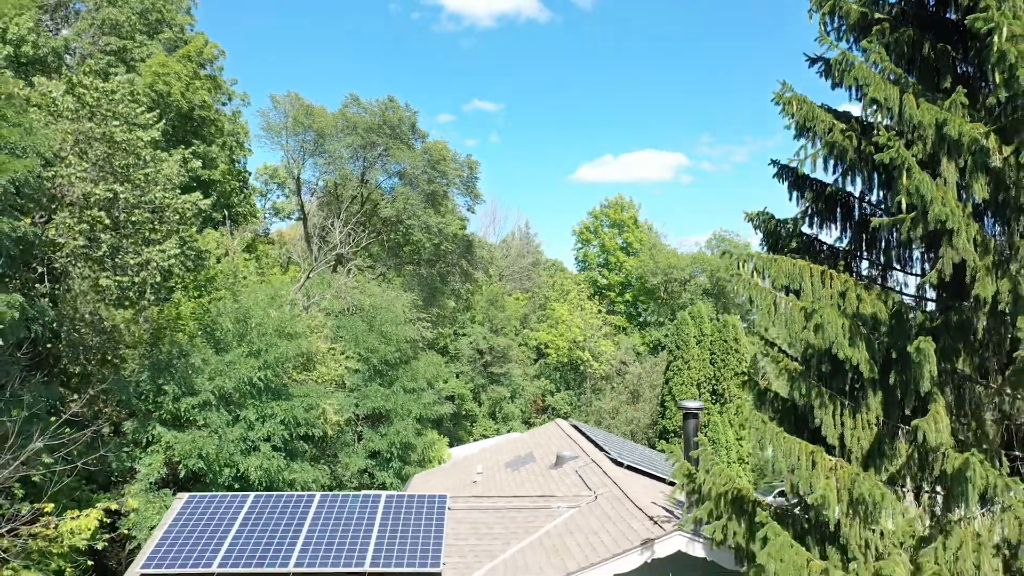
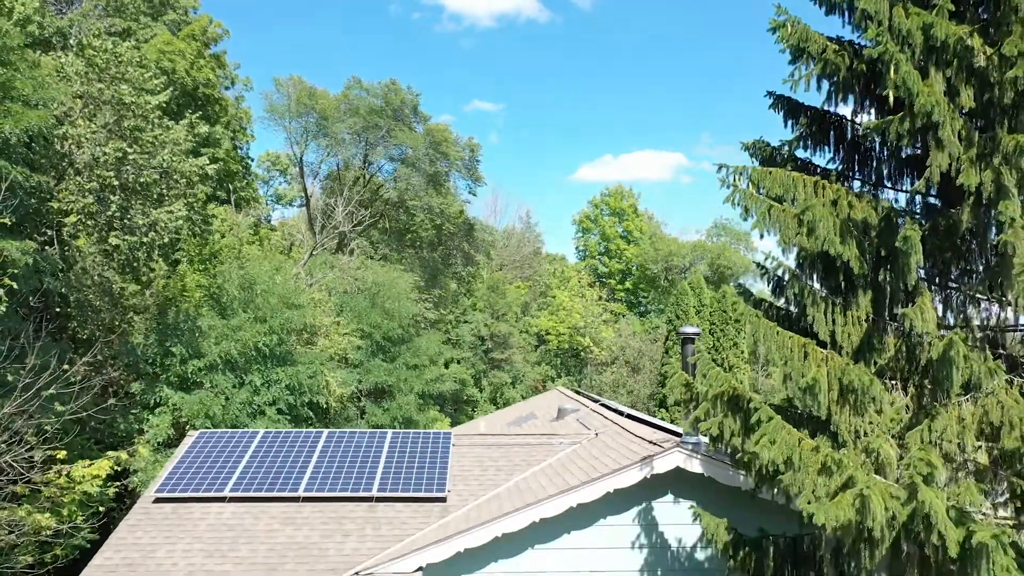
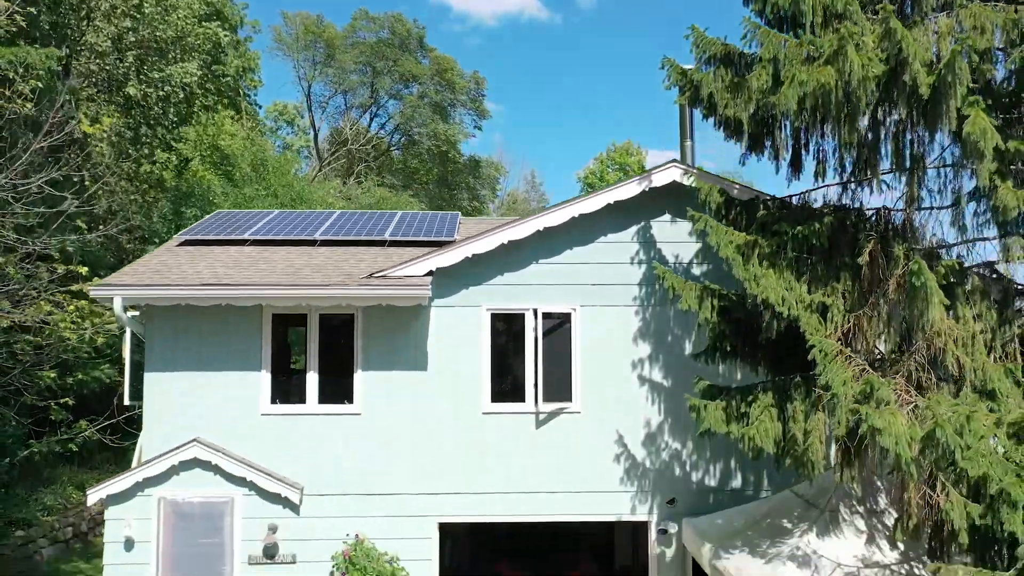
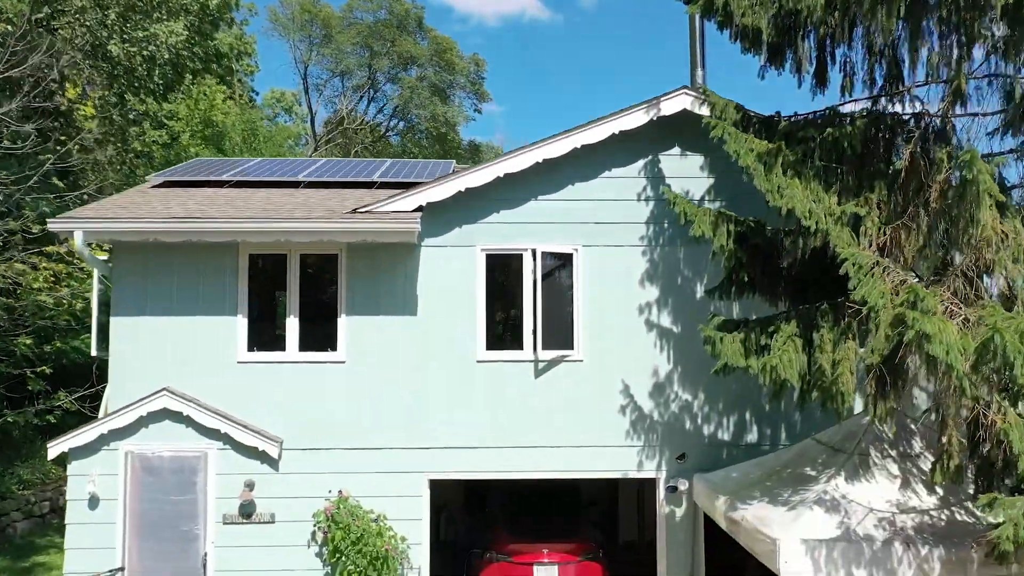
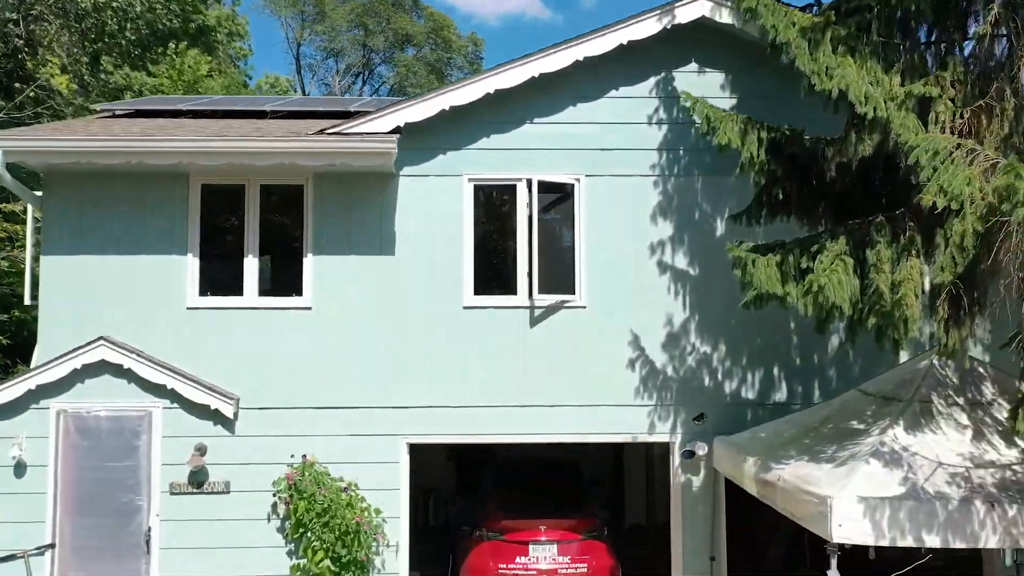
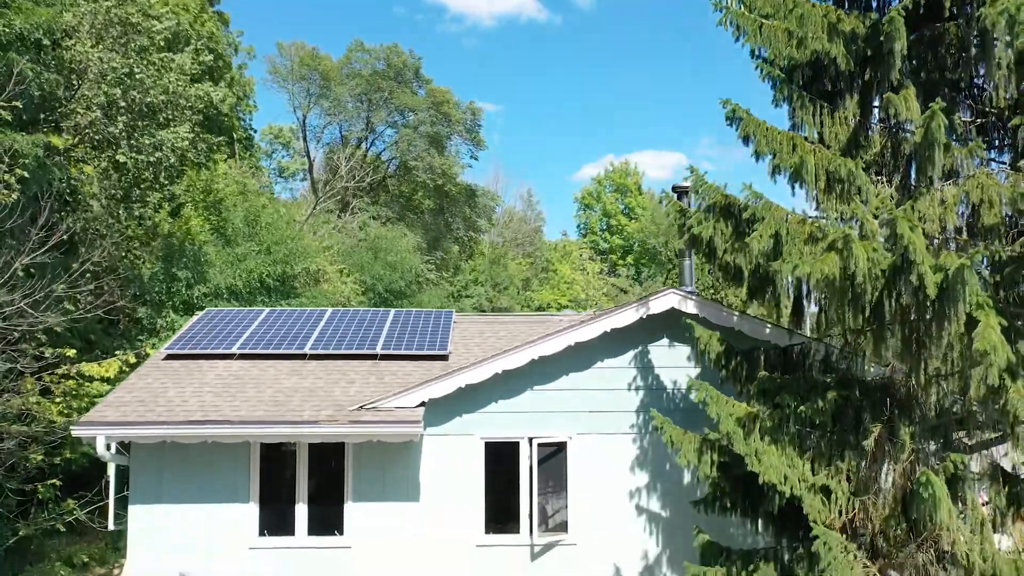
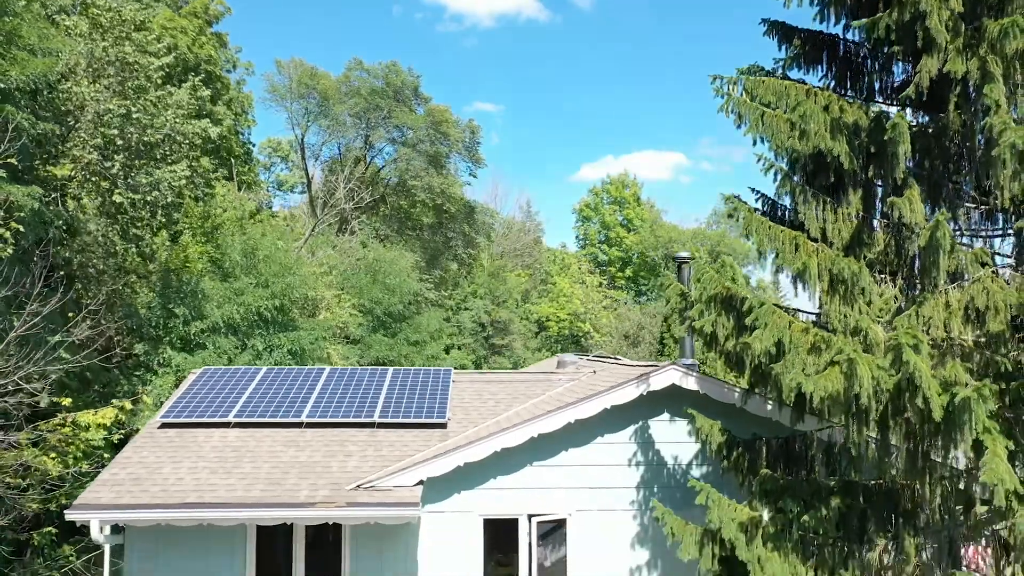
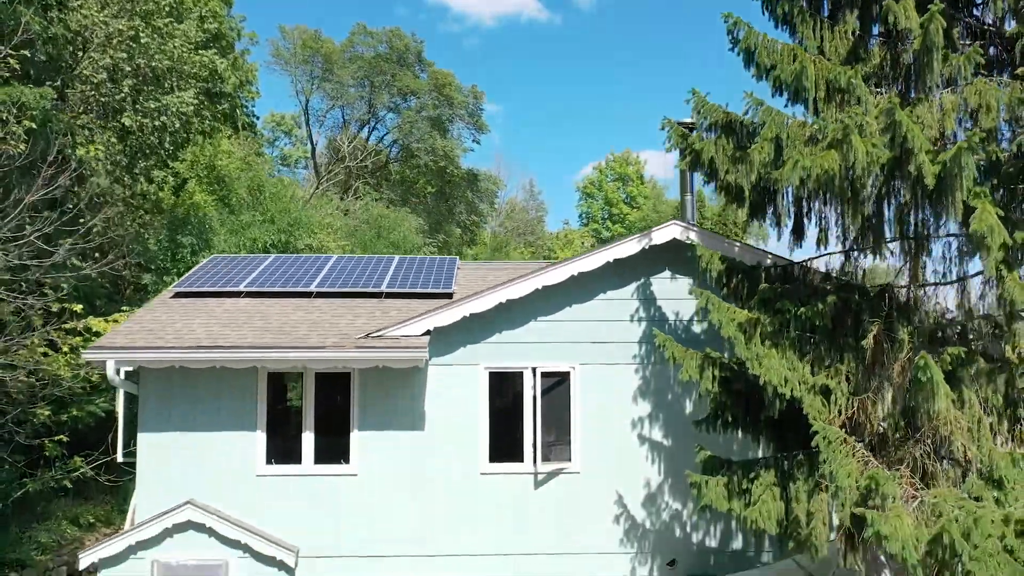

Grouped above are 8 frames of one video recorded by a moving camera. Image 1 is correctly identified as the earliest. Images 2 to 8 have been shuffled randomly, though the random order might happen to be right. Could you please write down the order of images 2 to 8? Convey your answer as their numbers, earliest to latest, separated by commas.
2, 7, 6, 8, 3, 4, 5
